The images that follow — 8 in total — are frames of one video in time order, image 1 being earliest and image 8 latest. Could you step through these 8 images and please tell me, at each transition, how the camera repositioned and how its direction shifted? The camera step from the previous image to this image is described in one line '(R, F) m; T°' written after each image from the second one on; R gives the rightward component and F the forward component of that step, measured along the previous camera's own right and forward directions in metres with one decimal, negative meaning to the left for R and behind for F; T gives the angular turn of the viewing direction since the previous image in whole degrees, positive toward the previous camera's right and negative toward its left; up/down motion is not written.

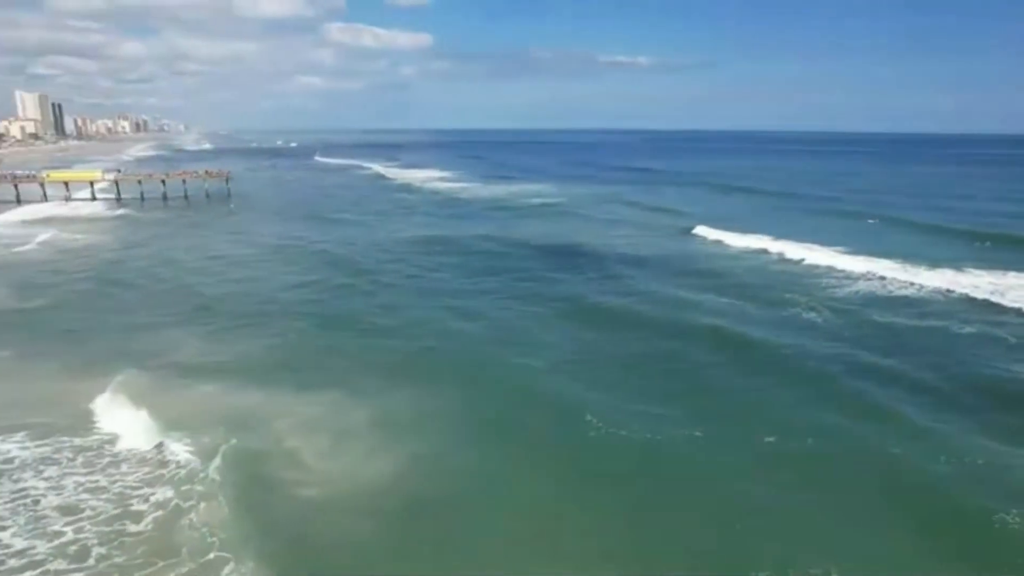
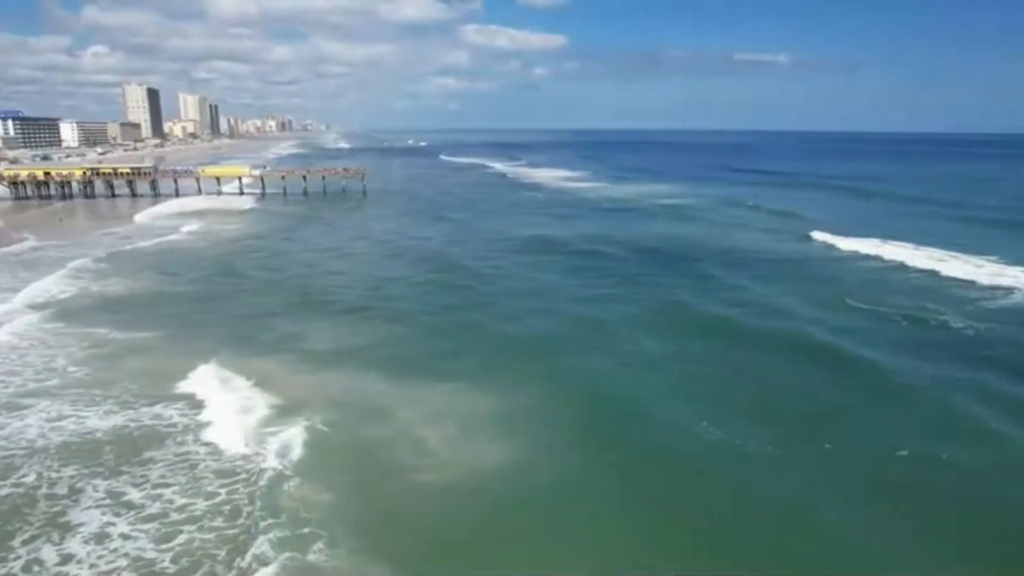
(+1.6, -0.5) m; -10°
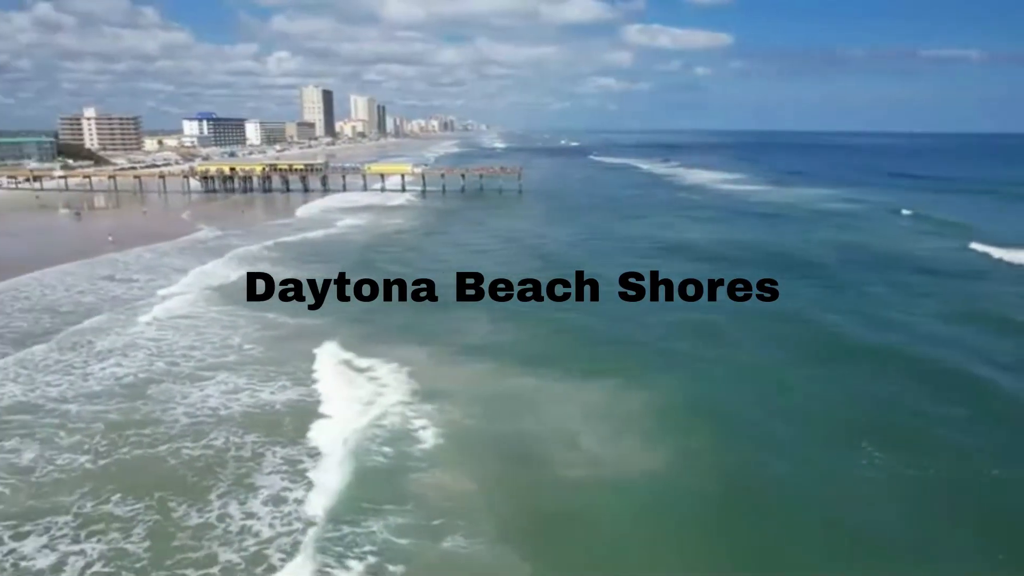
(+1.2, -0.2) m; -12°
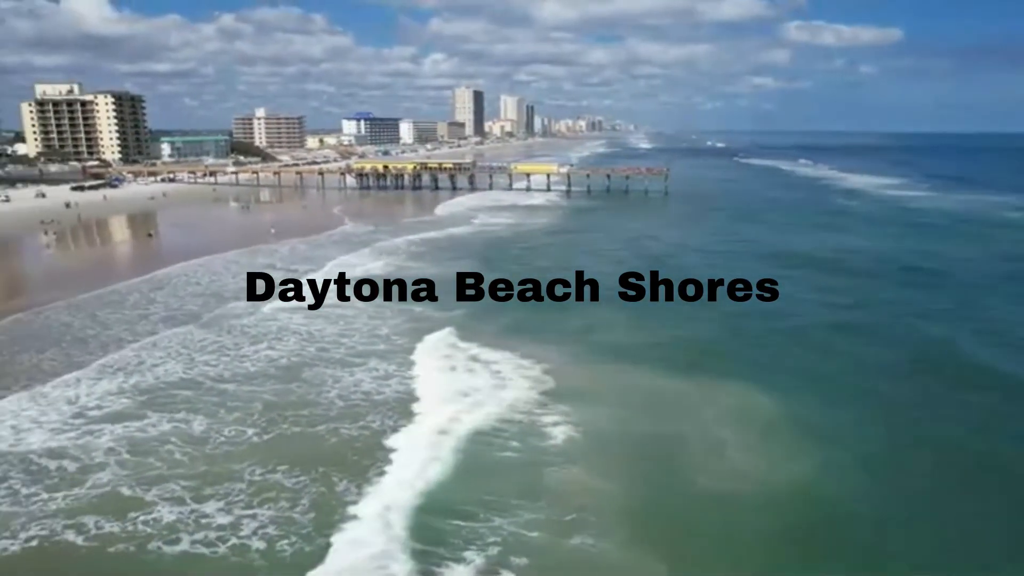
(+0.7, -0.1) m; -10°
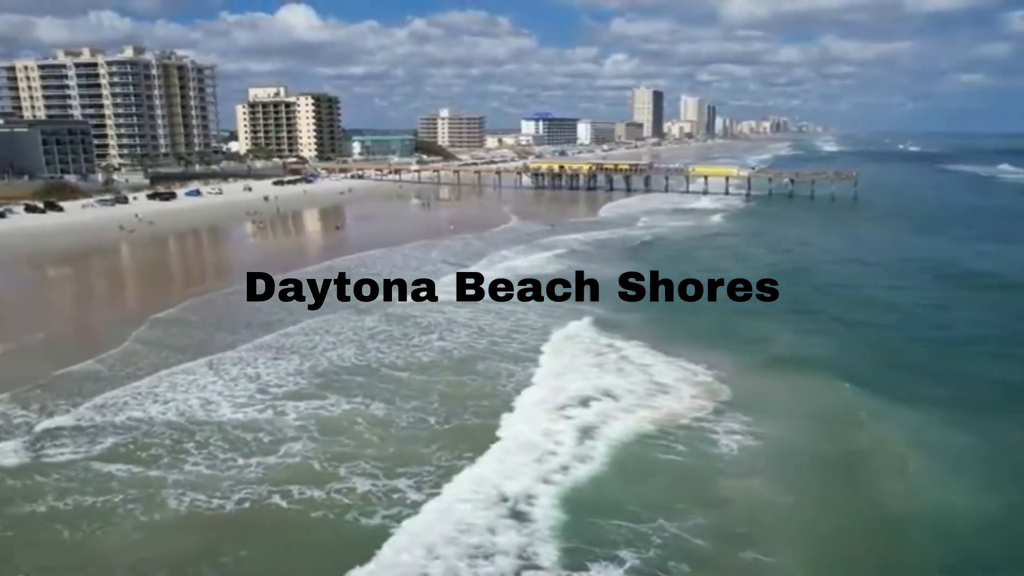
(+0.5, +0.1) m; -12°
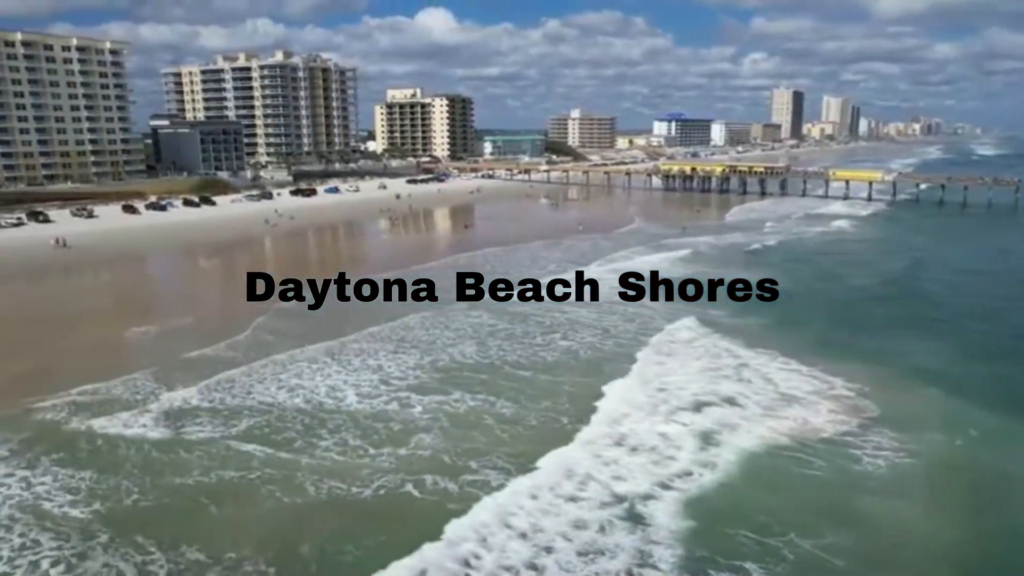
(+0.2, +0.1) m; -9°
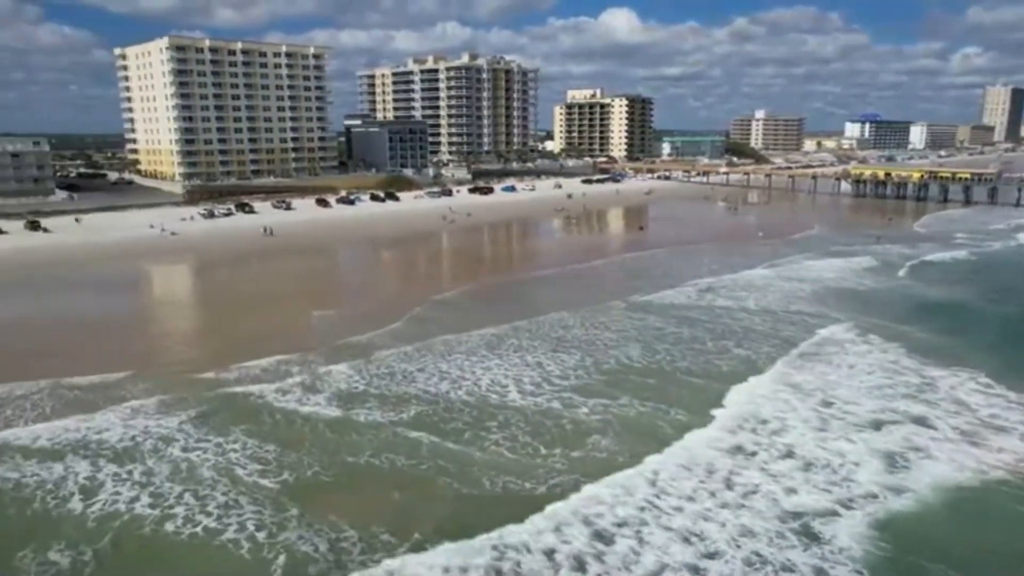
(+0.2, +0.2) m; -12°
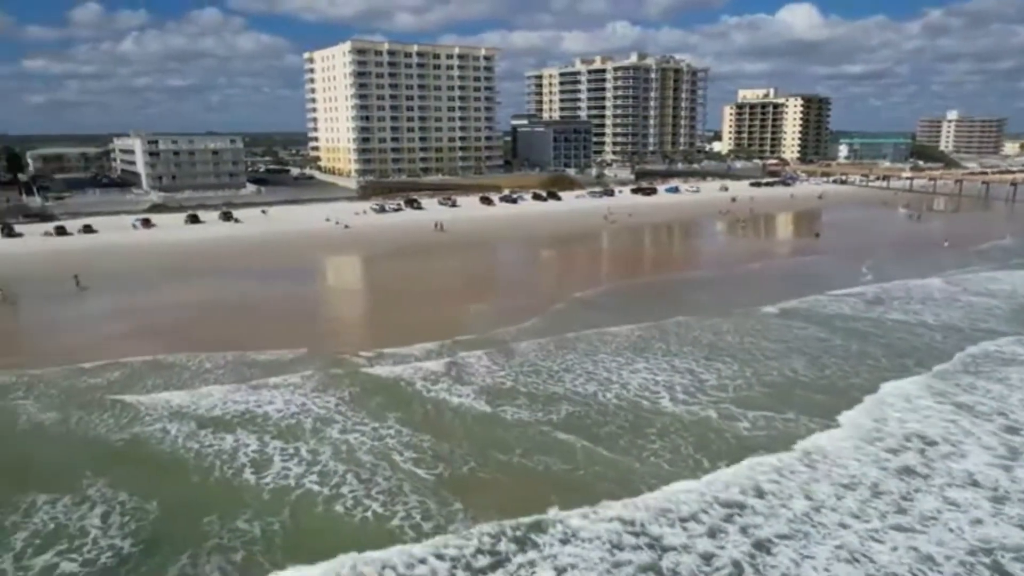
(+0.1, +0.3) m; -11°
